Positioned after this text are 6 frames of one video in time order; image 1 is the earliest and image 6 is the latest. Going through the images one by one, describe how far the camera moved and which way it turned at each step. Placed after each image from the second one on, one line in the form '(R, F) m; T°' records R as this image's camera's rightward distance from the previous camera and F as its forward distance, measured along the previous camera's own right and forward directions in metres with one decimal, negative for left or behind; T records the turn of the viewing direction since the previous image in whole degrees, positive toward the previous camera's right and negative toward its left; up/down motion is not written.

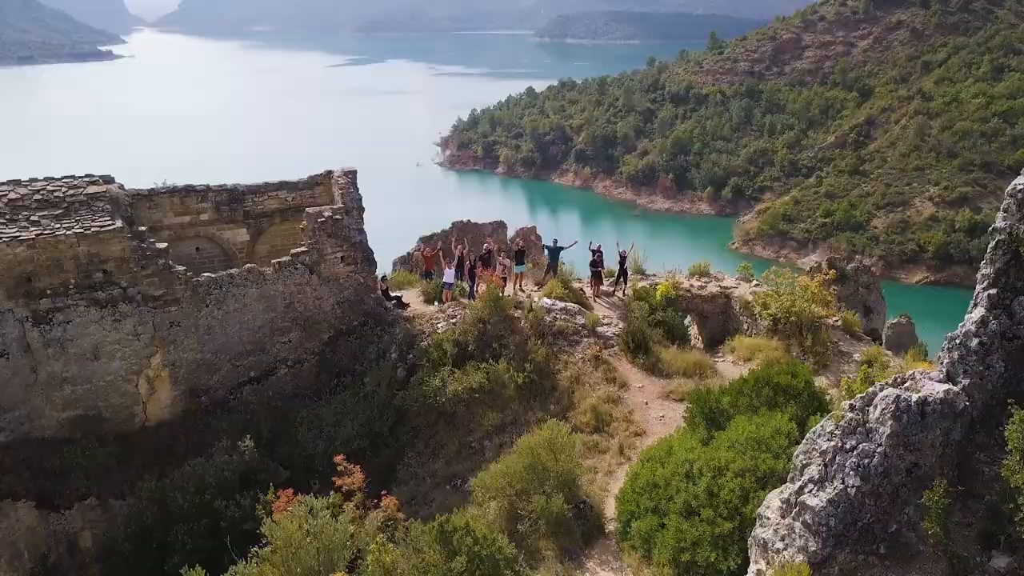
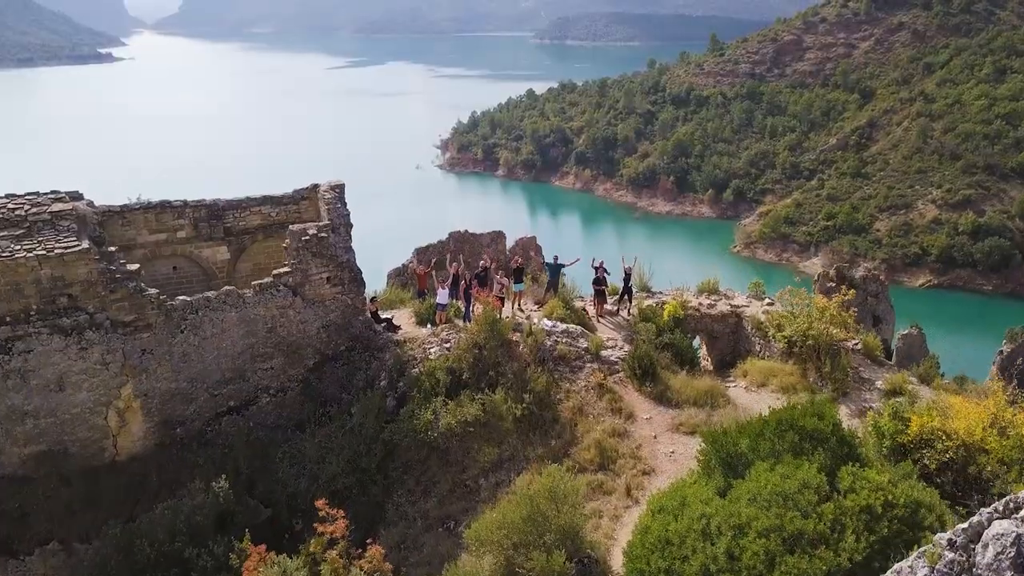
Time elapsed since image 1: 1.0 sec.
(0.0, +0.7) m; 0°
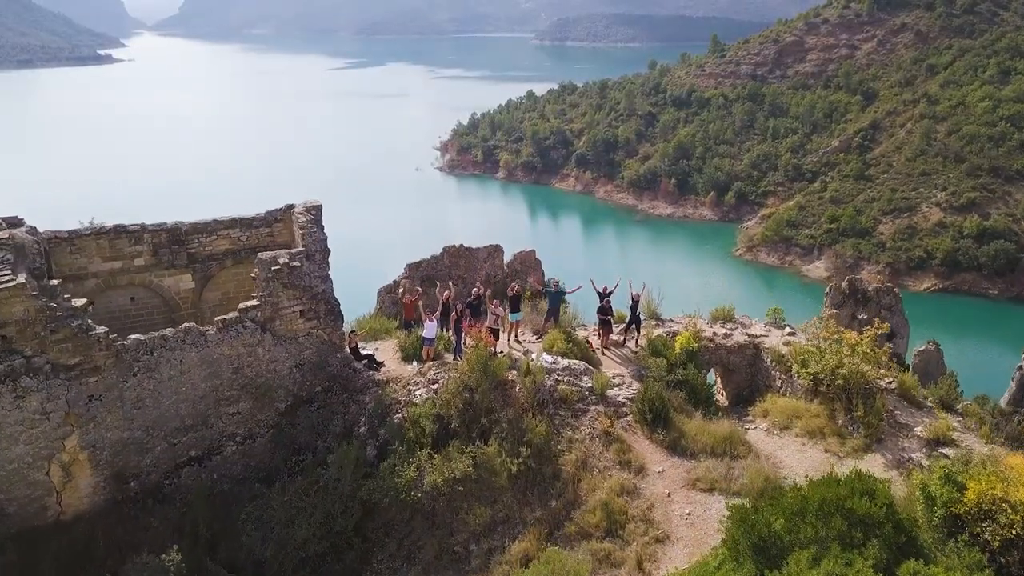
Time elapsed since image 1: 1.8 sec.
(+0.1, +1.1) m; 0°
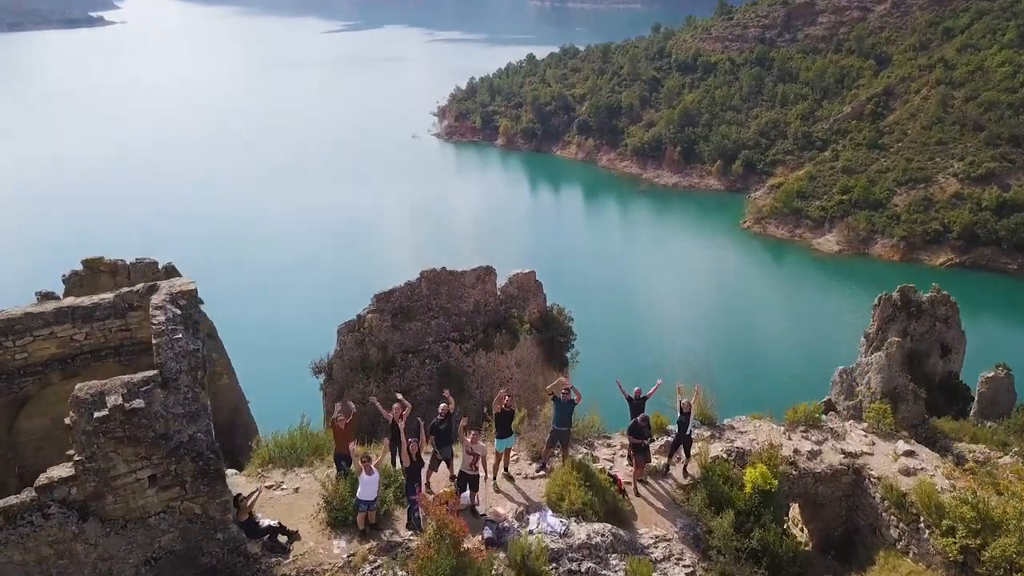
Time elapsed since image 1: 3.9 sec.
(+0.1, +3.6) m; 0°
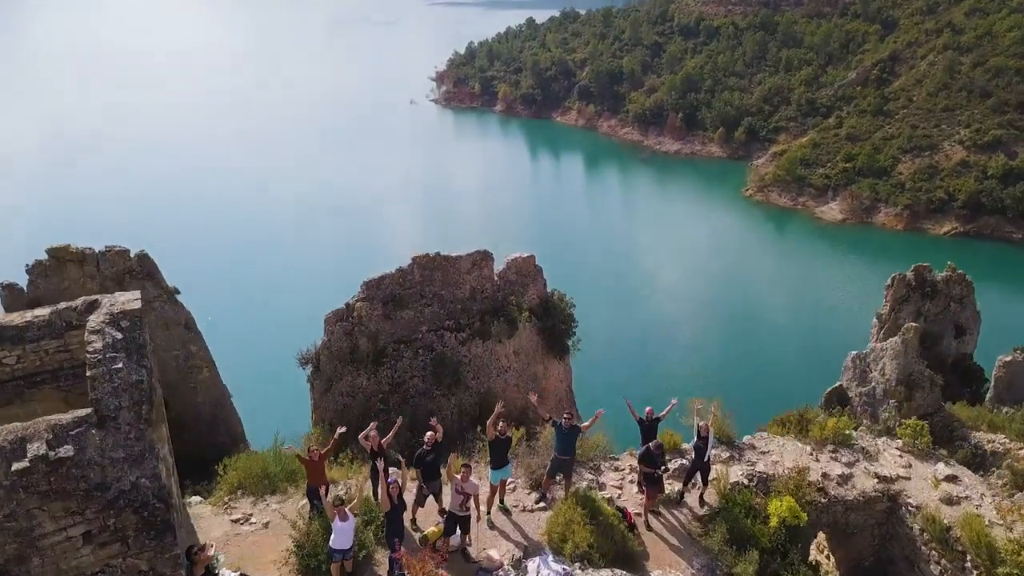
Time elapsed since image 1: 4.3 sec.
(0.0, +0.9) m; 0°
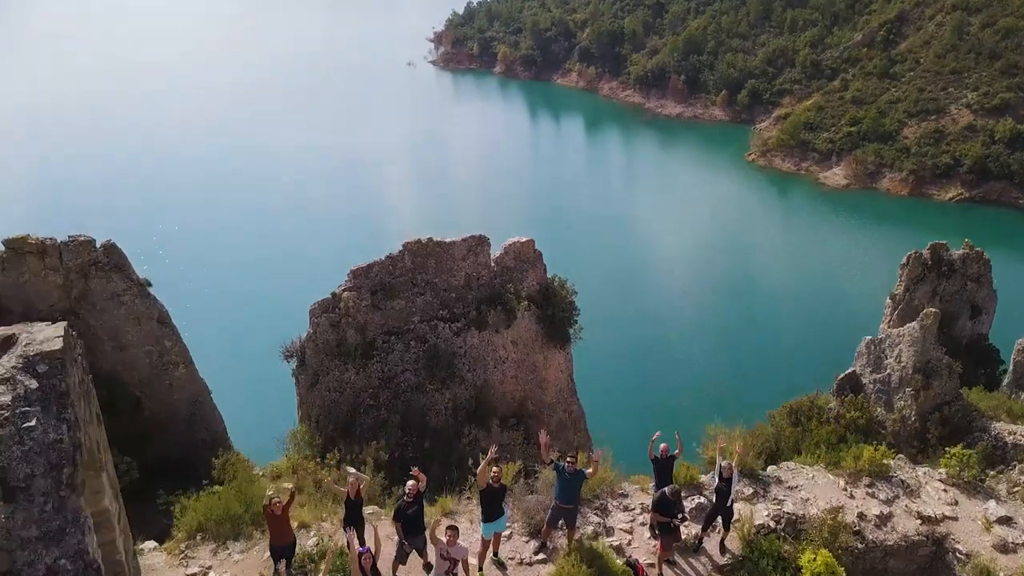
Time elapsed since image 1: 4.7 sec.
(0.0, +0.9) m; 0°
